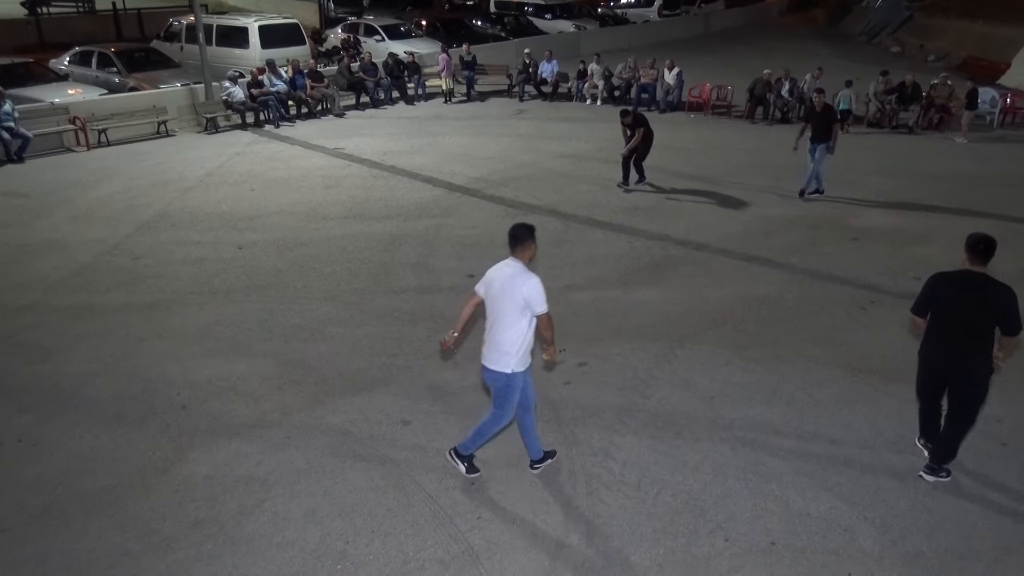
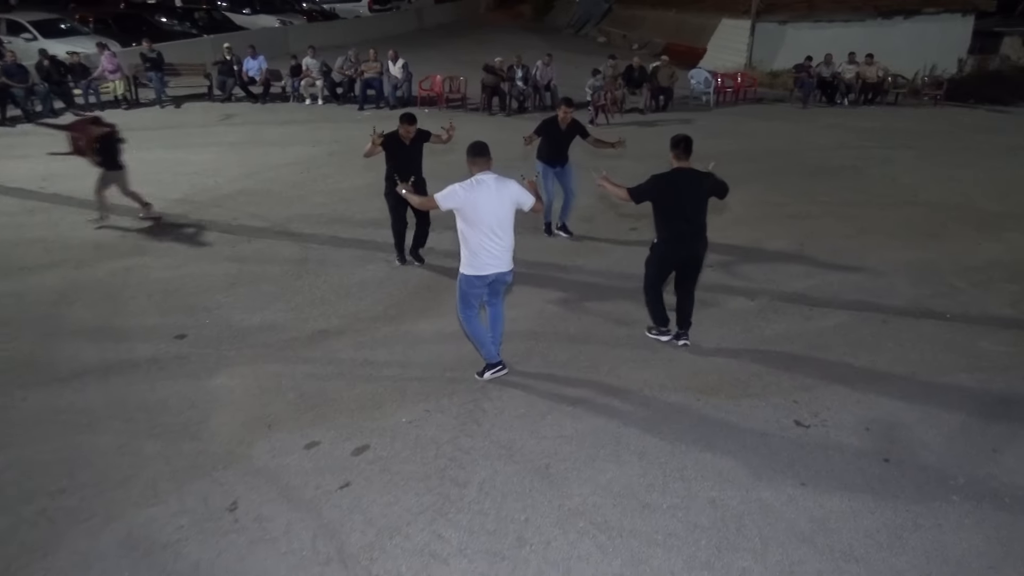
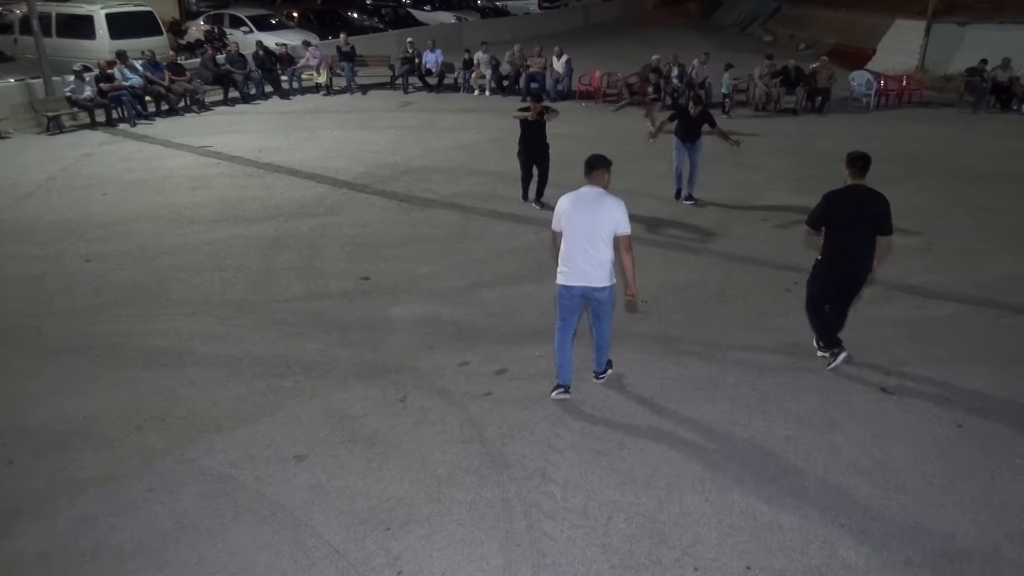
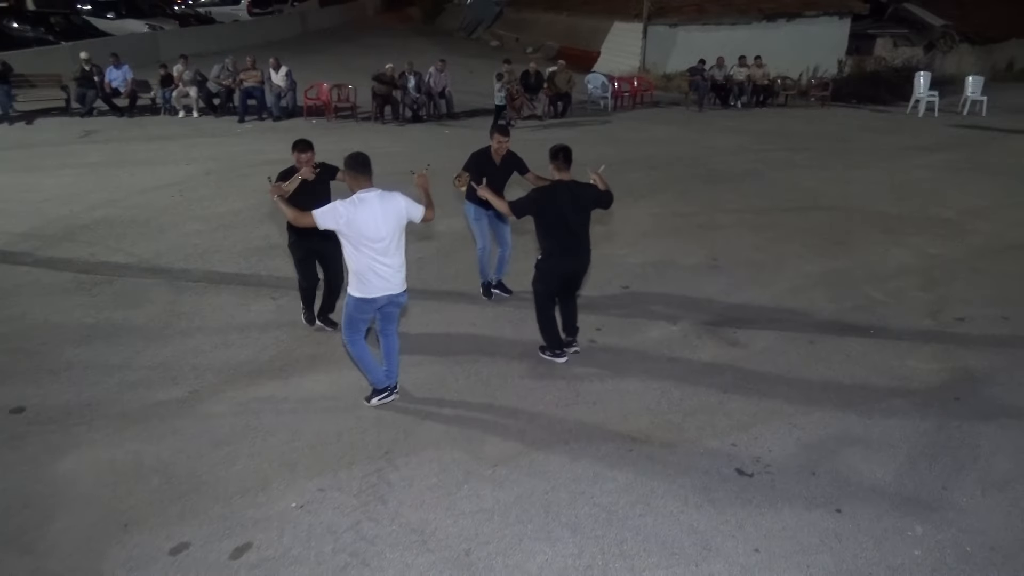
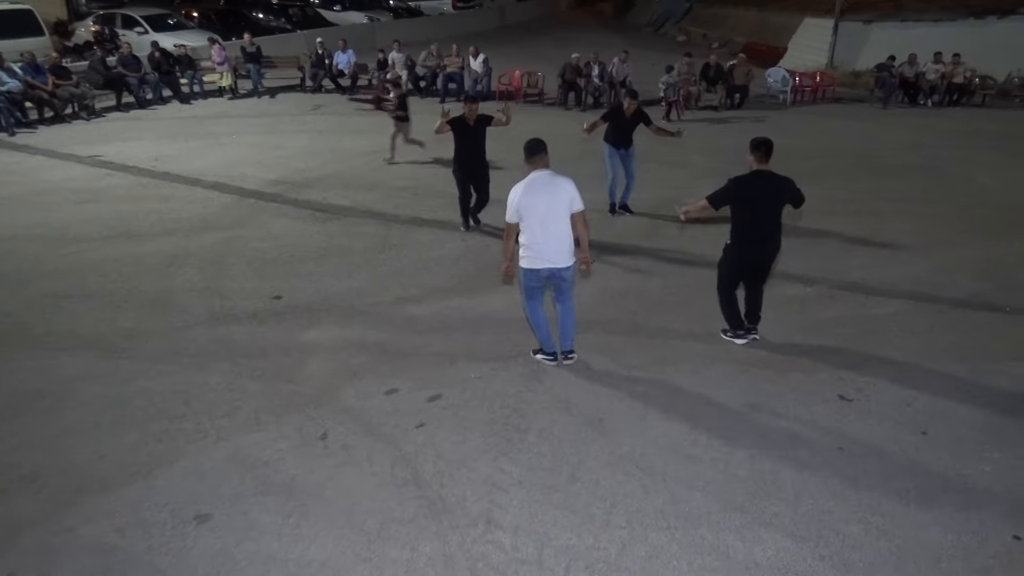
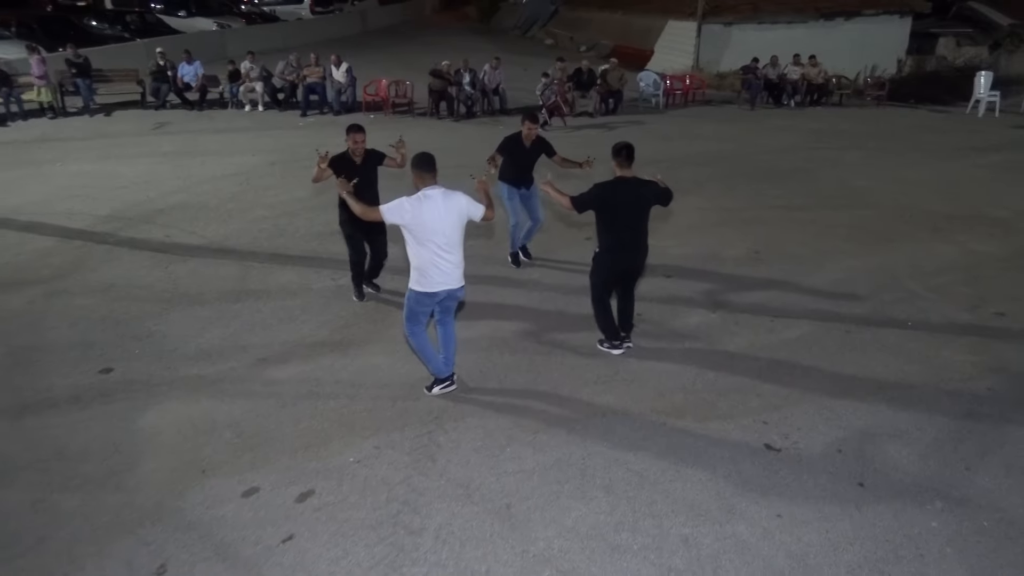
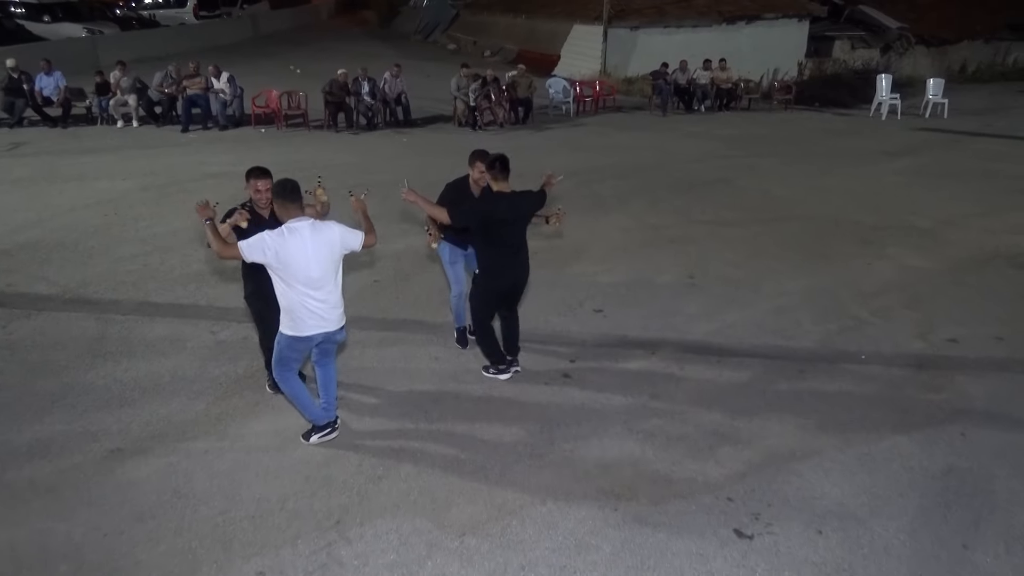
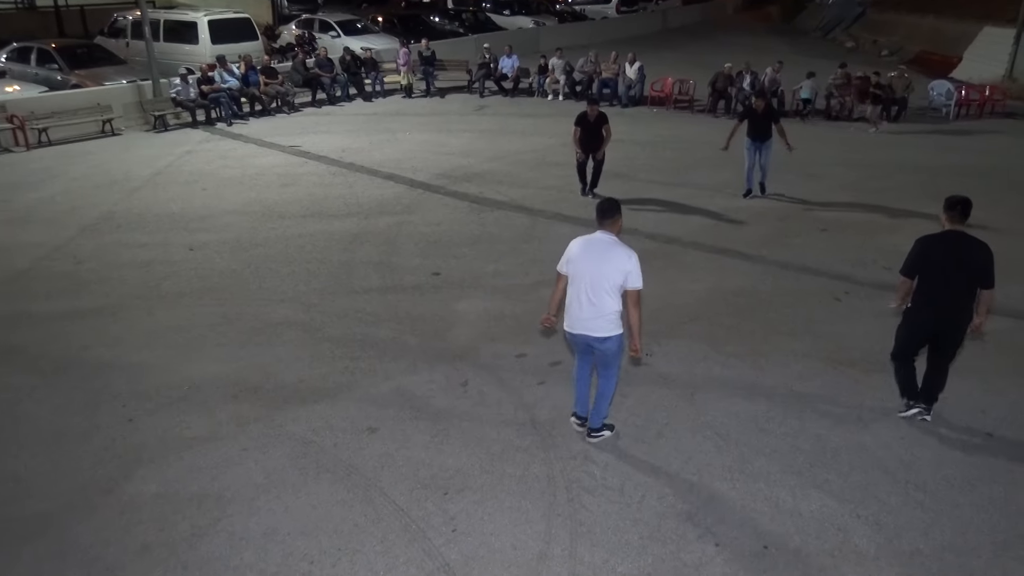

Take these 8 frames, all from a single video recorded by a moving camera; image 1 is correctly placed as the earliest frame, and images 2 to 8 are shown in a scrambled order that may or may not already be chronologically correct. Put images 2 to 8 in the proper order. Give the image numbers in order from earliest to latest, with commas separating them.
8, 3, 5, 2, 6, 4, 7
